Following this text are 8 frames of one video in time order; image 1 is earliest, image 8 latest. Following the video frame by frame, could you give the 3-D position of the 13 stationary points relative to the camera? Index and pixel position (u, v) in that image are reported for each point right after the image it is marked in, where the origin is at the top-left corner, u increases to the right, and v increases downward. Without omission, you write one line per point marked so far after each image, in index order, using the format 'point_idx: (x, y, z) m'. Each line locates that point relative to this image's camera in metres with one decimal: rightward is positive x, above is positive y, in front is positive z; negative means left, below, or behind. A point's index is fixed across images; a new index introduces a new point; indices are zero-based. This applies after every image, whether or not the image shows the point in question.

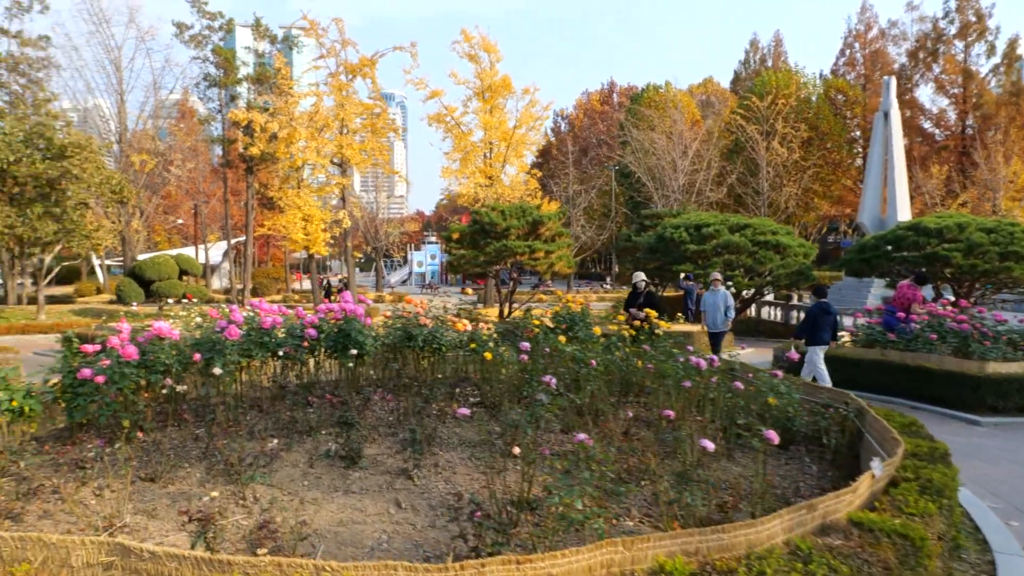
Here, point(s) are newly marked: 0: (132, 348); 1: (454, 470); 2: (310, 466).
0: (-2.5, -0.4, +4.4) m
1: (-0.4, -1.1, +4.2) m
2: (-1.3, -1.1, +4.2) m
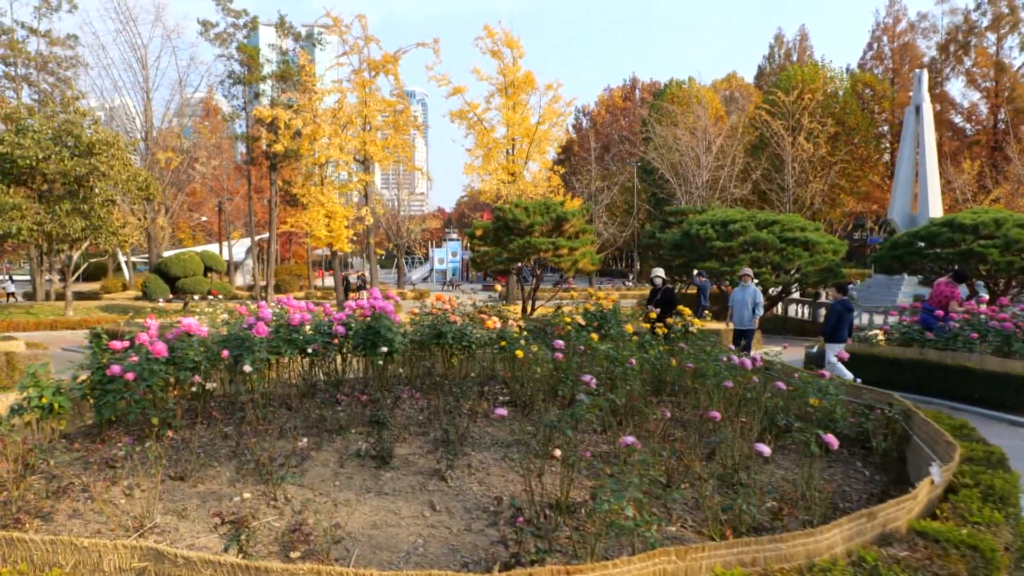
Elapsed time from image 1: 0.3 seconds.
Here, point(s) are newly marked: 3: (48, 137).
0: (-2.3, -0.4, +4.4) m
1: (-0.1, -1.1, +4.0) m
2: (-1.1, -1.1, +4.2) m
3: (-10.5, +3.4, +15.1) m
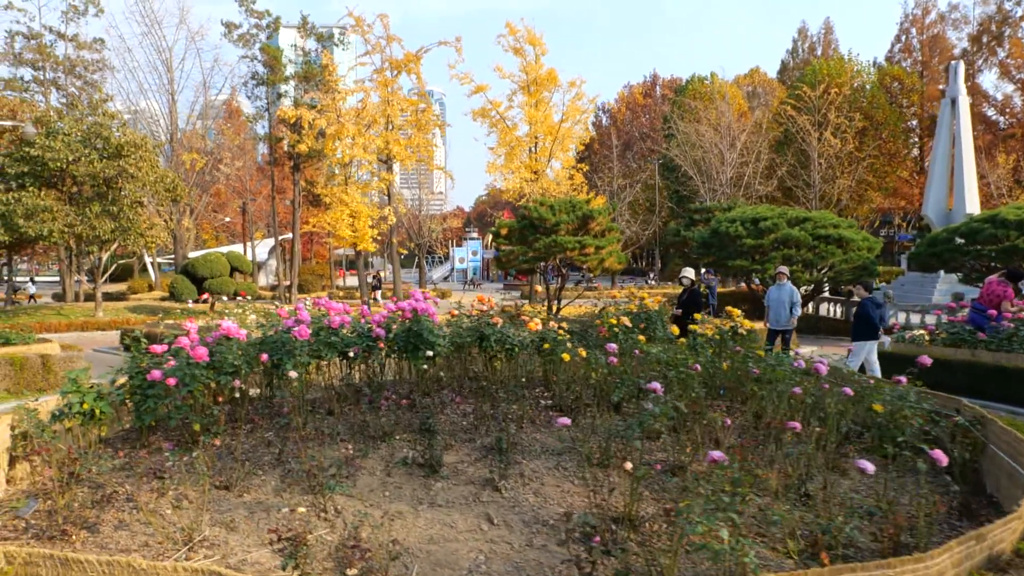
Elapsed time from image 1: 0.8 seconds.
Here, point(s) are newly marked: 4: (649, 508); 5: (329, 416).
0: (-2.0, -0.4, +4.3) m
1: (+0.2, -1.1, +3.9) m
2: (-0.8, -1.1, +4.0) m
3: (-9.9, +3.4, +15.2) m
4: (+0.7, -1.2, +3.6) m
5: (-1.3, -0.9, +4.7) m
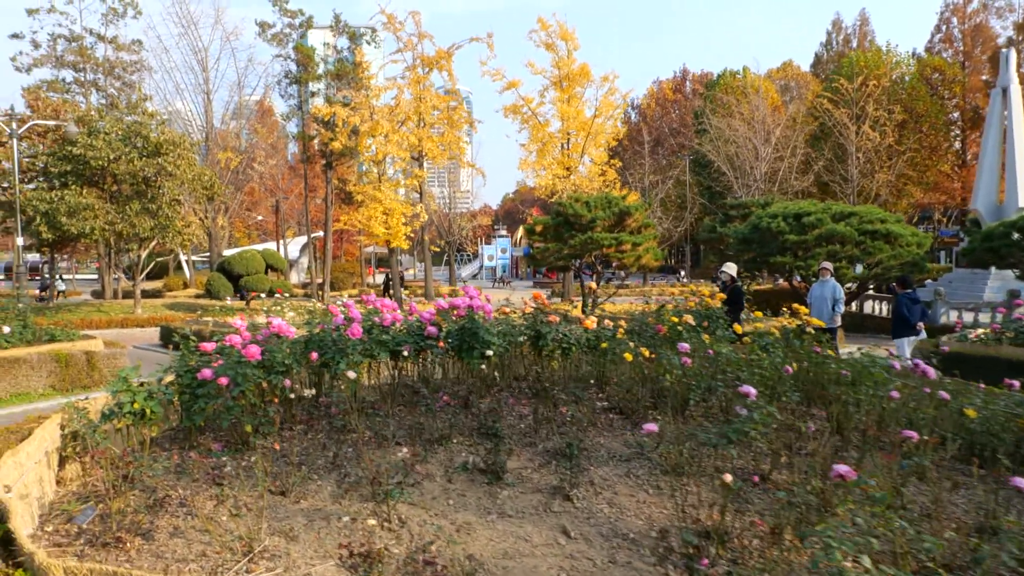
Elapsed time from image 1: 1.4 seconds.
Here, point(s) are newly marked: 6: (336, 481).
0: (-1.6, -0.4, +4.1) m
1: (+0.6, -1.1, +3.6) m
2: (-0.4, -1.1, +3.8) m
3: (-9.1, +3.5, +15.3) m
4: (+1.1, -1.1, +3.3) m
5: (-0.9, -0.9, +4.5) m
6: (-1.0, -1.1, +3.7) m
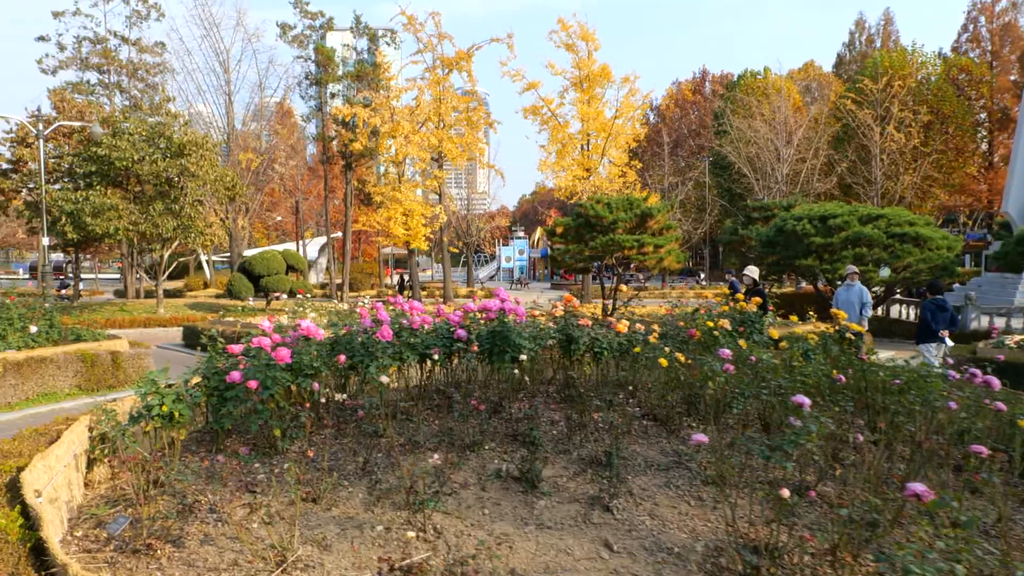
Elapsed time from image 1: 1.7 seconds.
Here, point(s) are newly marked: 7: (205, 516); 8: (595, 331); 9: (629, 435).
0: (-1.4, -0.4, +4.0) m
1: (+0.8, -1.1, +3.5) m
2: (-0.2, -1.1, +3.7) m
3: (-8.6, +3.5, +15.4) m
4: (+1.3, -1.2, +3.1) m
5: (-0.7, -0.9, +4.5) m
6: (-0.8, -1.1, +3.6) m
7: (-1.6, -1.2, +3.4) m
8: (+0.6, -0.3, +4.9) m
9: (+0.8, -1.0, +4.4) m
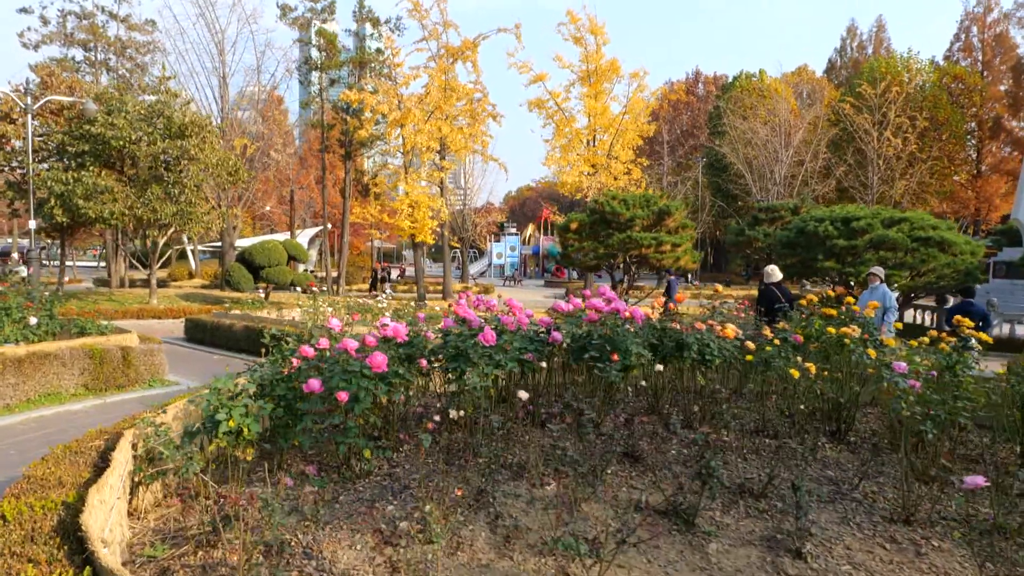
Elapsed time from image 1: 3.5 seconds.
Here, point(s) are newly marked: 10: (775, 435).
0: (-0.7, -0.3, +3.4) m
1: (+1.4, -1.1, +2.9) m
2: (+0.5, -1.1, +3.1) m
3: (-8.1, +3.7, +14.5) m
4: (+2.0, -1.2, +2.6) m
5: (0.0, -0.9, +3.8) m
6: (-0.1, -1.1, +3.0) m
7: (-0.9, -1.1, +2.7) m
8: (+1.3, -0.3, +4.3) m
9: (+1.4, -1.0, +3.8) m
10: (+1.7, -0.9, +4.1) m
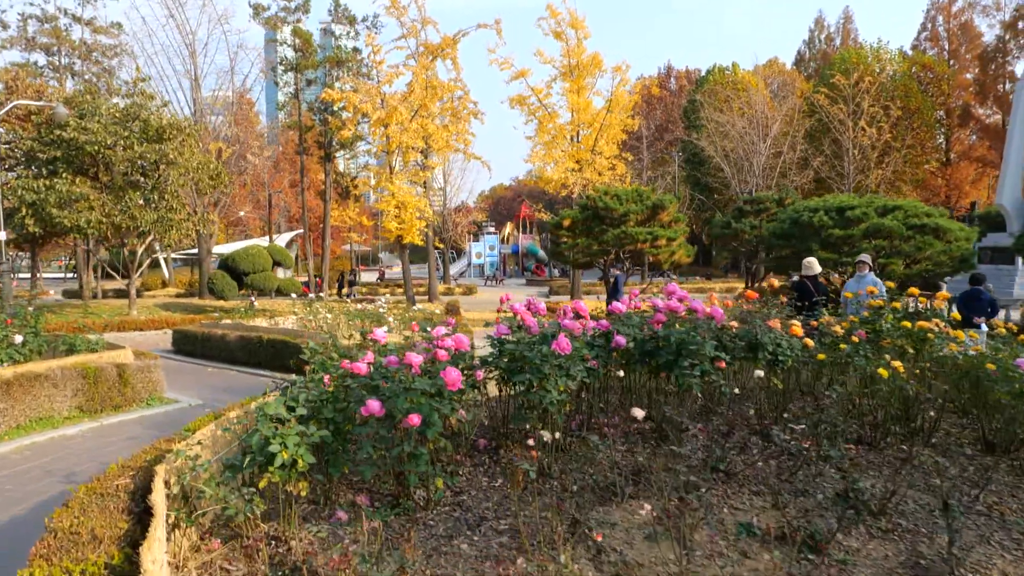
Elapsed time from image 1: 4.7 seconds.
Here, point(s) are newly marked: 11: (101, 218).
0: (-0.3, -0.4, +3.0) m
1: (+1.9, -1.1, +2.6) m
2: (+0.9, -1.1, +2.7) m
3: (-8.3, +3.5, +13.8) m
4: (+2.4, -1.1, +2.3) m
5: (+0.4, -0.9, +3.4) m
6: (+0.3, -1.1, +2.6) m
7: (-0.4, -1.1, +2.3) m
8: (+1.6, -0.3, +4.0) m
9: (+1.8, -0.9, +3.5) m
10: (+2.0, -0.9, +3.8) m
11: (-8.4, +1.4, +13.6) m
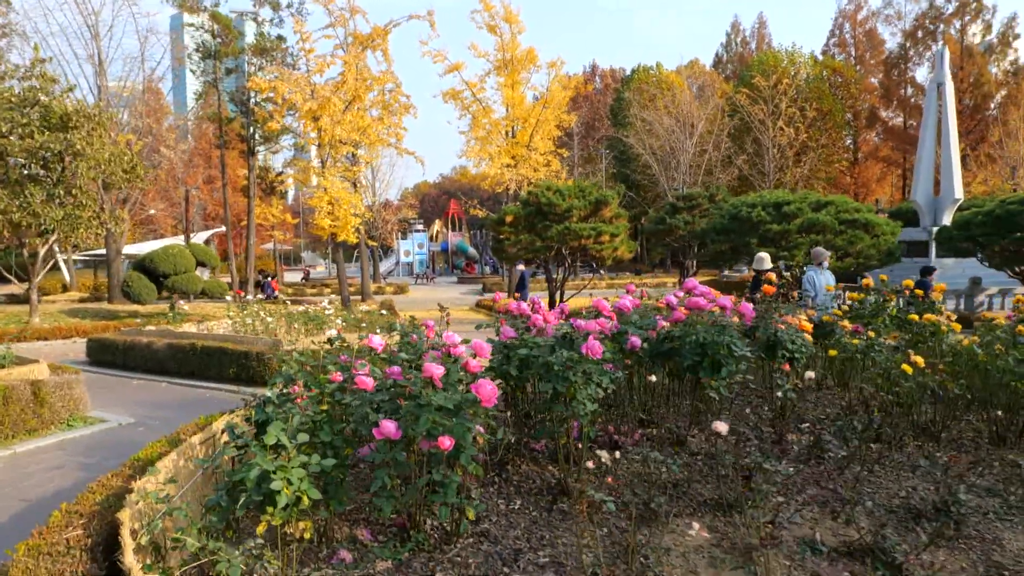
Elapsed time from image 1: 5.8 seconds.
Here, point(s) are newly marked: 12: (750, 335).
0: (-0.2, -0.4, +2.5) m
1: (+2.1, -1.0, +2.4) m
2: (+1.1, -1.0, +2.4) m
3: (-9.4, +3.4, +12.4) m
4: (+2.6, -1.1, +2.2) m
5: (+0.5, -0.9, +3.1) m
6: (+0.5, -1.1, +2.3) m
7: (-0.2, -1.1, +1.9) m
8: (+1.6, -0.2, +3.8) m
9: (+1.9, -0.9, +3.3) m
10: (+2.1, -0.8, +3.6) m
11: (-9.4, +1.3, +12.2) m
12: (+1.3, -0.3, +3.8) m
